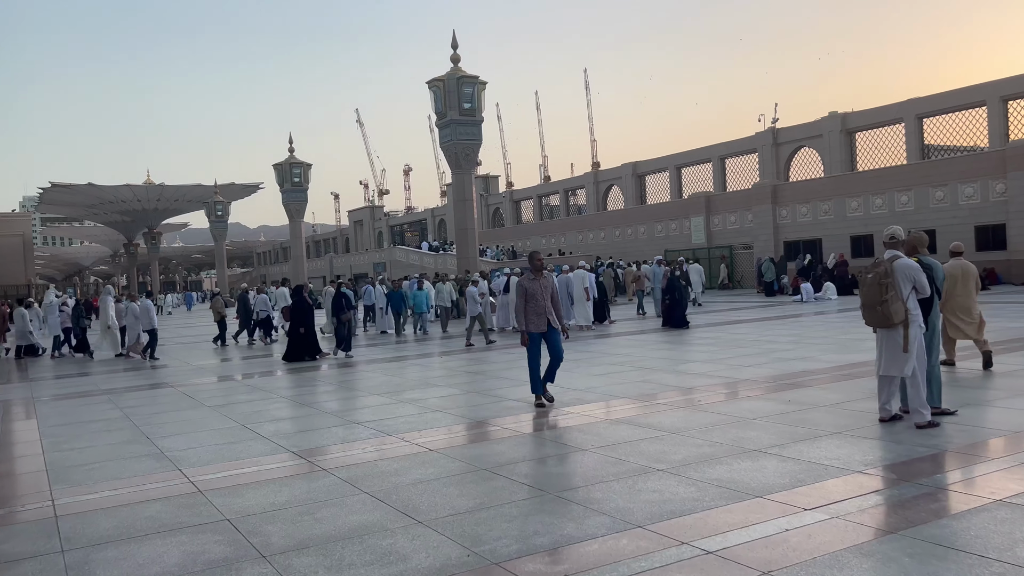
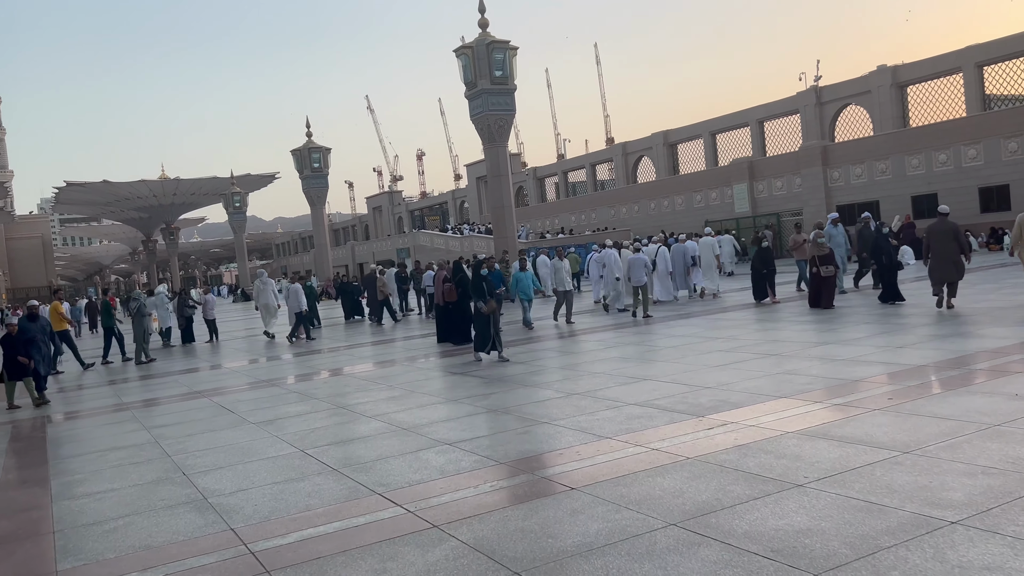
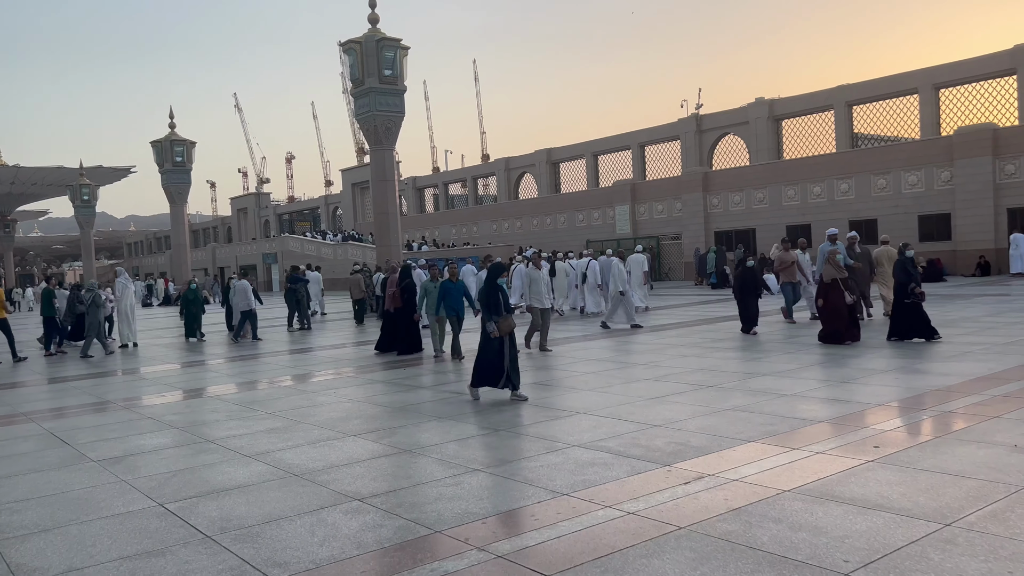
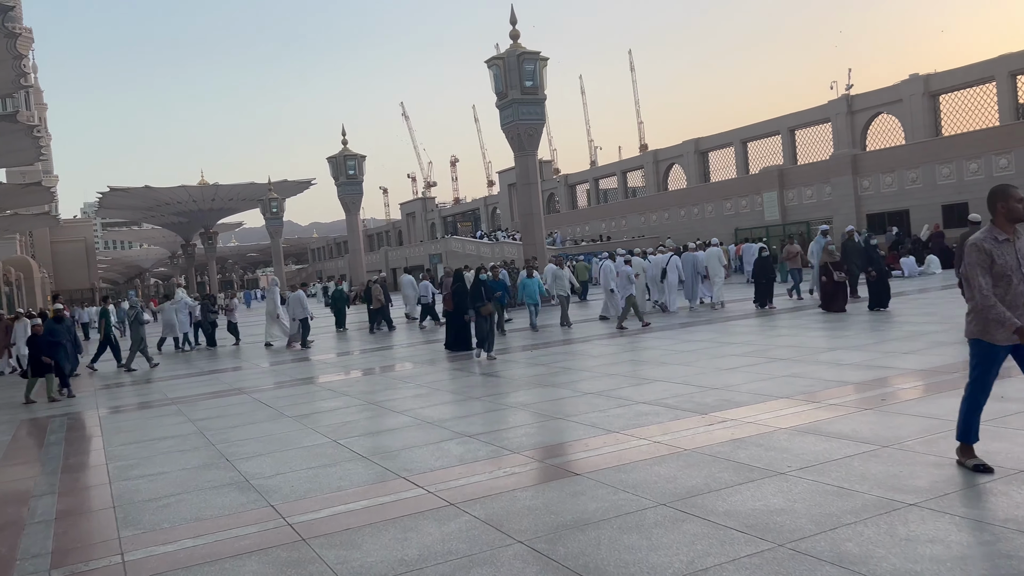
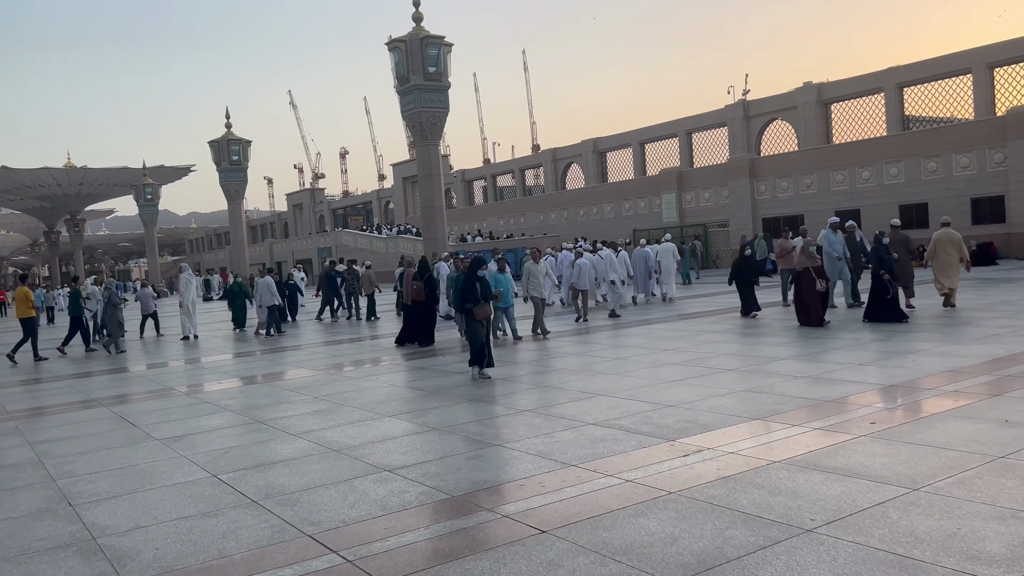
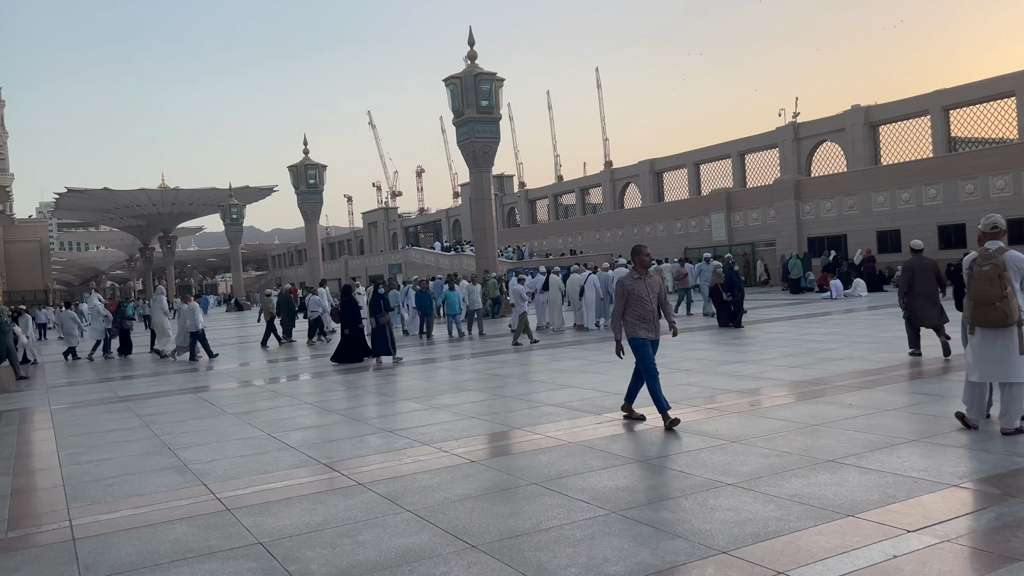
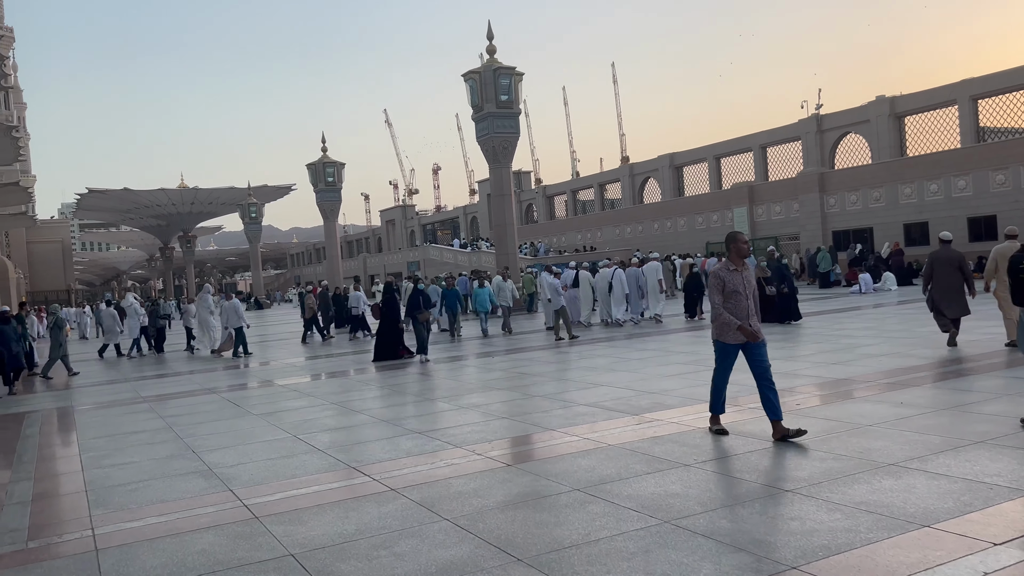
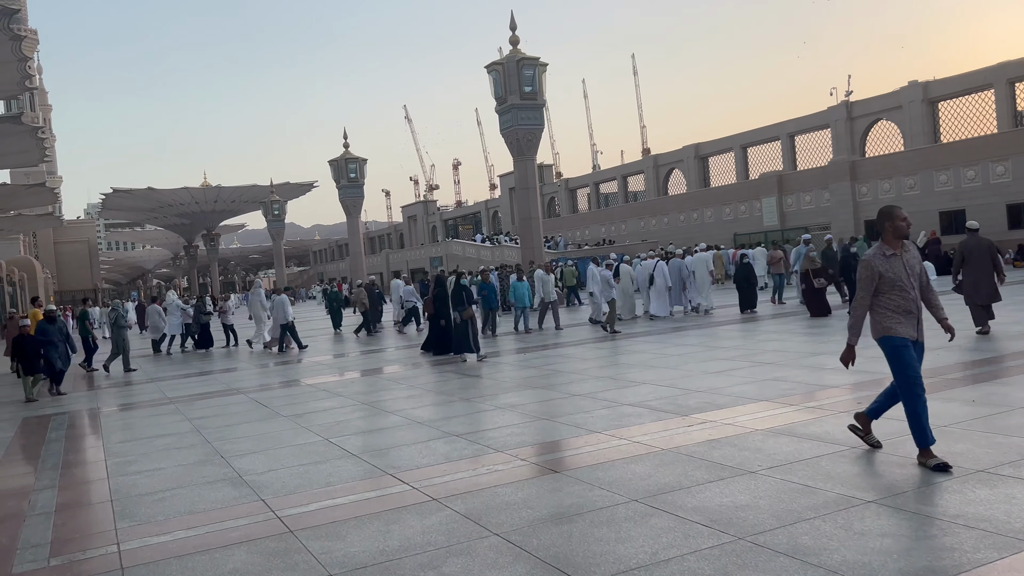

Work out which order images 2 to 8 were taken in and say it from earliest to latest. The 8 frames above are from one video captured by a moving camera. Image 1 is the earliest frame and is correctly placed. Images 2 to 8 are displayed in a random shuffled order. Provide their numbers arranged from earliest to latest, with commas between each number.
6, 7, 8, 4, 2, 5, 3
